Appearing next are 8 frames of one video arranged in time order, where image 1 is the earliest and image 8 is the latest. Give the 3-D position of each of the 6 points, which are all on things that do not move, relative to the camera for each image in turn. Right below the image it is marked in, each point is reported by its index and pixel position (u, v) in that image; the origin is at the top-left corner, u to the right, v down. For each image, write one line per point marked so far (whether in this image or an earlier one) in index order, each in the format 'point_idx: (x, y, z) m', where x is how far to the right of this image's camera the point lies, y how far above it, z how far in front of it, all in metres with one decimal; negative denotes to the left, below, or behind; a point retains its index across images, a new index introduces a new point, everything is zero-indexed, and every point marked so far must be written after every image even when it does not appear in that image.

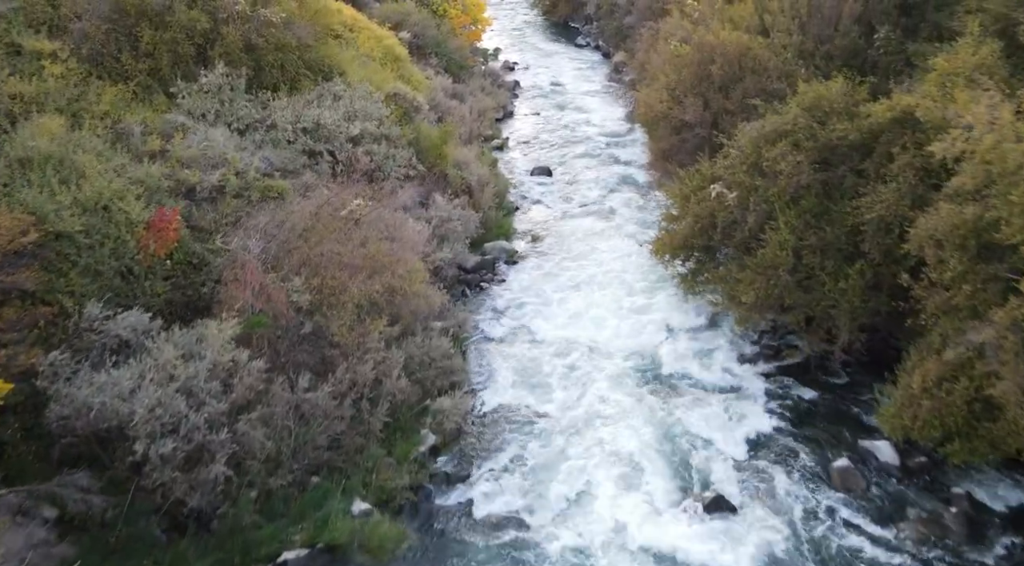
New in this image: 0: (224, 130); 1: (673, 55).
0: (-5.6, +3.0, +17.8) m
1: (+3.5, +5.0, +20.0) m
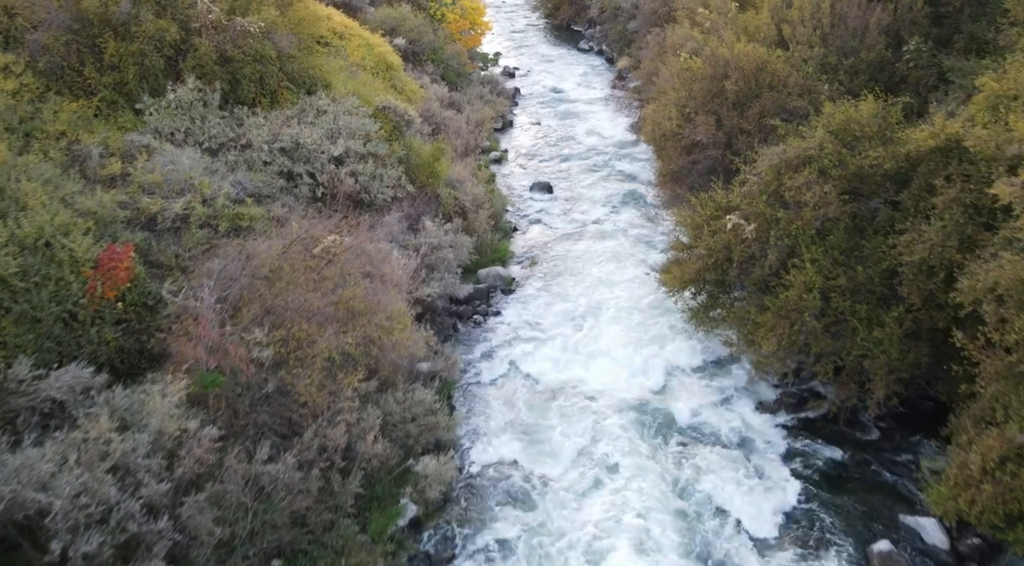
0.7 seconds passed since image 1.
0: (-5.6, +2.3, +16.3) m
1: (+3.5, +4.3, +18.5) m
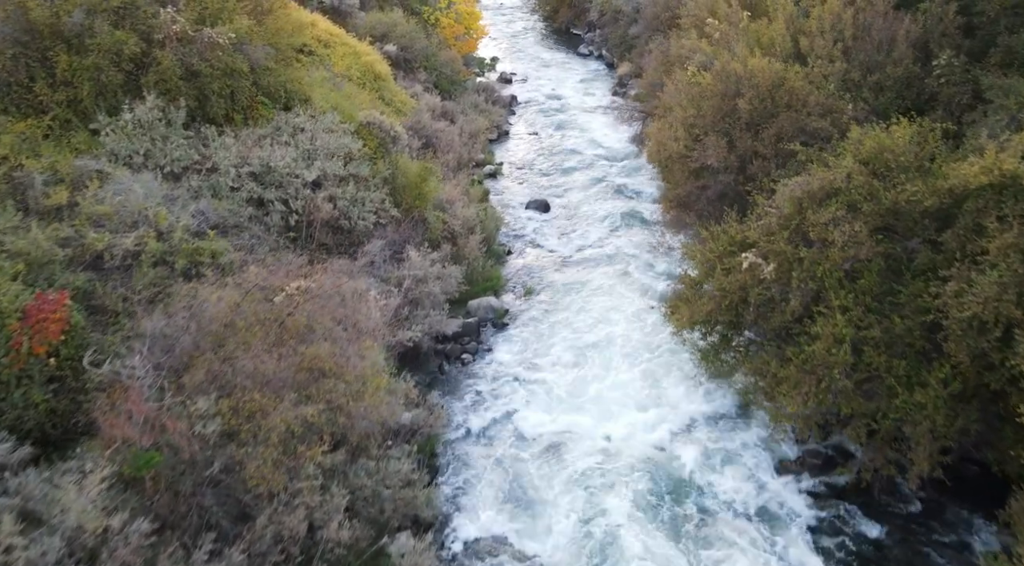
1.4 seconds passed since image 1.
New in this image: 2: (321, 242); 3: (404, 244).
0: (-5.8, +1.7, +14.7) m
1: (+3.3, +3.7, +17.0) m
2: (-3.4, +0.8, +16.5) m
3: (-2.1, +0.7, +18.0) m
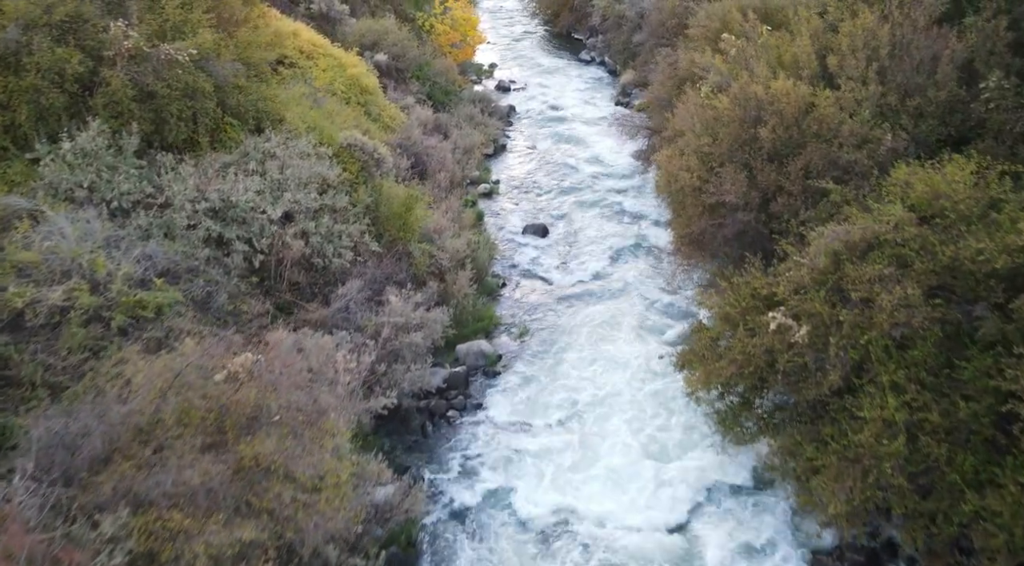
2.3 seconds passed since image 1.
0: (-5.9, +1.0, +13.0) m
1: (+3.2, +2.9, +15.2) m
2: (-3.5, 0.0, +14.7) m
3: (-2.2, 0.0, +16.2) m
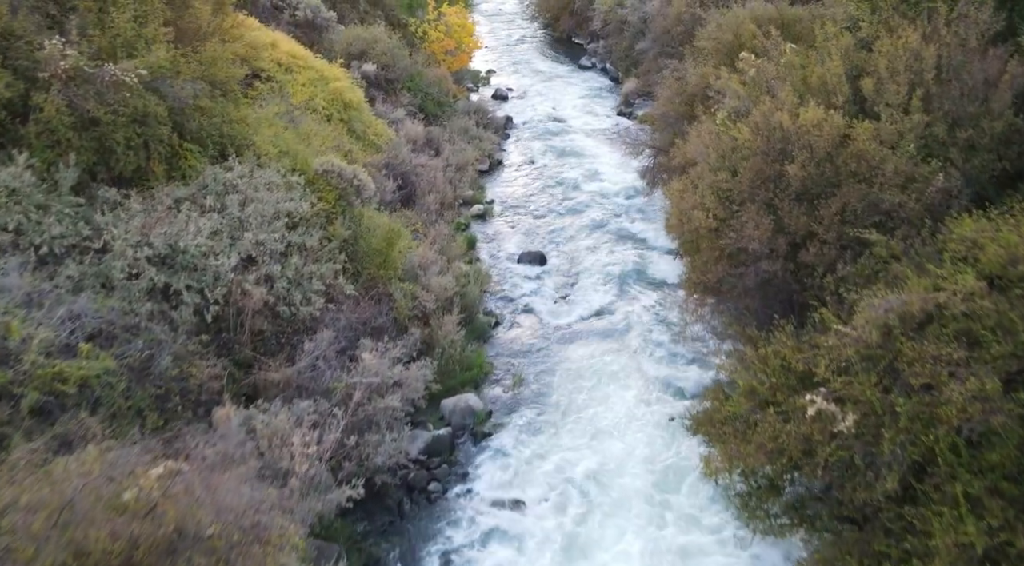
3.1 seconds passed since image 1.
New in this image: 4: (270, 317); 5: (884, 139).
0: (-6.0, +0.2, +11.2) m
1: (+3.1, +2.2, +13.4) m
2: (-3.6, -0.7, +13.0) m
3: (-2.4, -0.8, +14.4) m
4: (-3.5, -0.5, +13.2) m
5: (+4.8, +1.9, +11.7) m
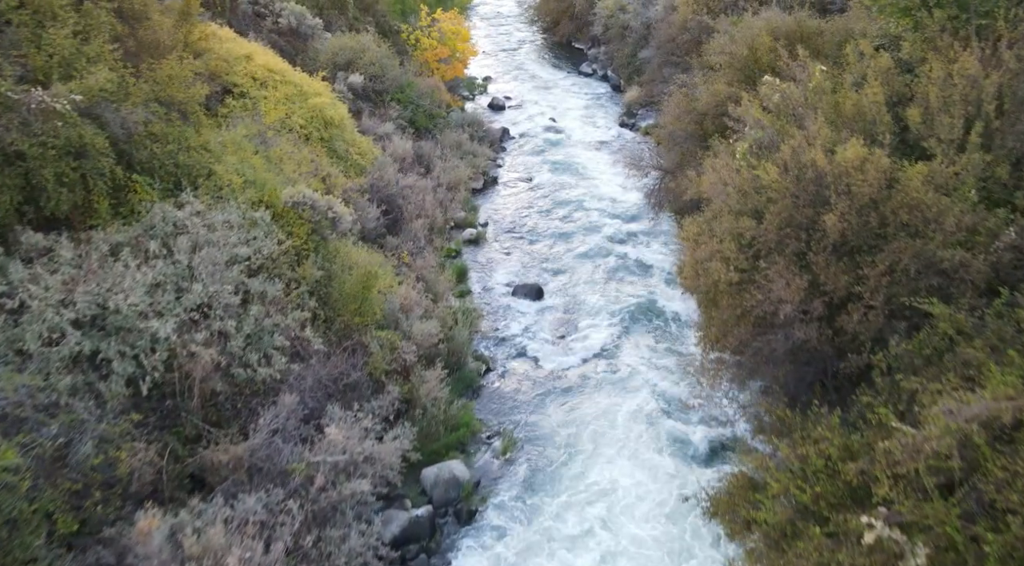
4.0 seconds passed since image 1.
0: (-6.2, -0.5, +9.4) m
1: (+3.0, +1.4, +11.6) m
2: (-3.8, -1.5, +11.2) m
3: (-2.5, -1.5, +12.6) m
4: (-3.6, -1.2, +11.4) m
5: (+4.7, +1.1, +10.0) m
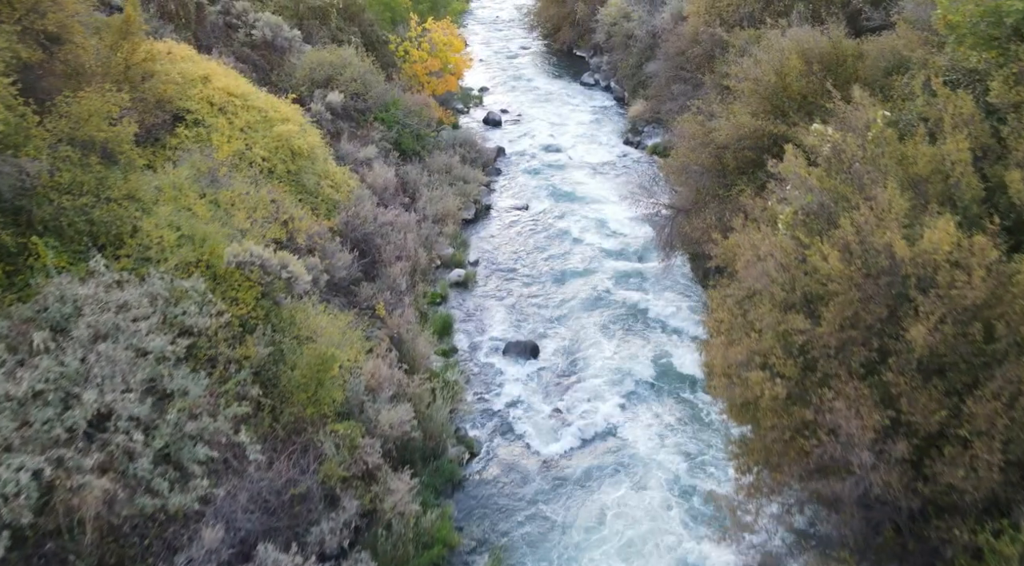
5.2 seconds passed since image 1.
0: (-6.4, -1.5, +6.9) m
1: (+2.8, +0.4, +9.1) m
2: (-4.0, -2.5, +8.6) m
3: (-2.7, -2.6, +10.1) m
4: (-3.8, -2.3, +8.9) m
5: (+4.5, 0.0, +7.4) m
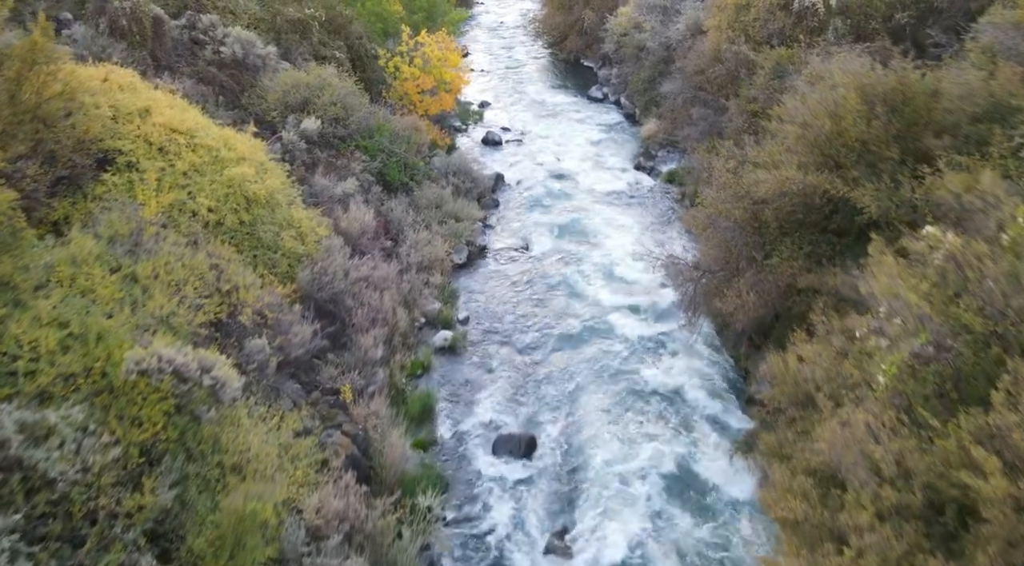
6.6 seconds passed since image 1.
0: (-6.6, -2.8, +3.9) m
1: (+2.6, -0.9, +6.1) m
2: (-4.2, -3.7, +5.7) m
3: (-2.9, -3.8, +7.1) m
4: (-4.0, -3.5, +5.9) m
5: (+4.3, -1.2, +4.4) m
